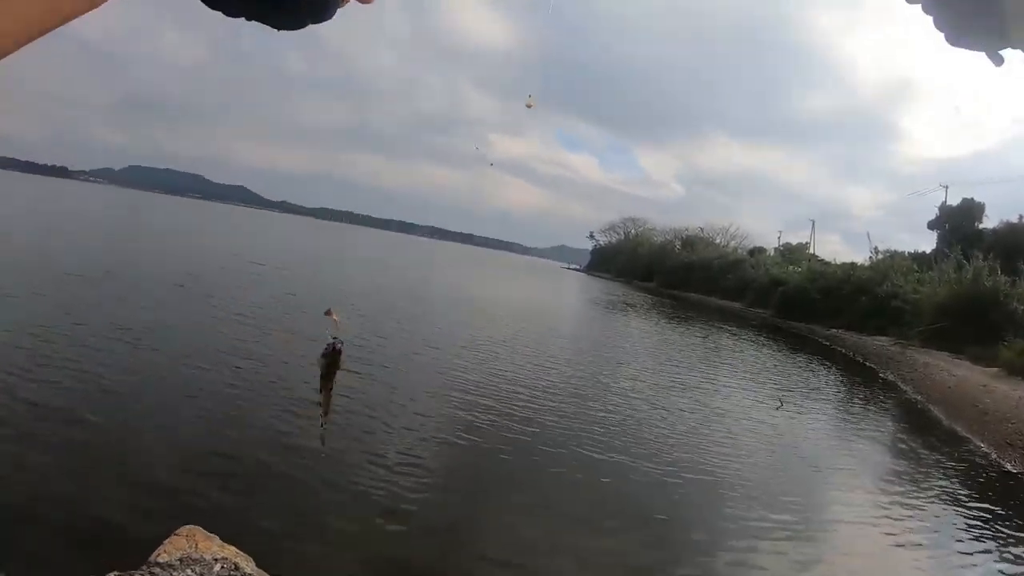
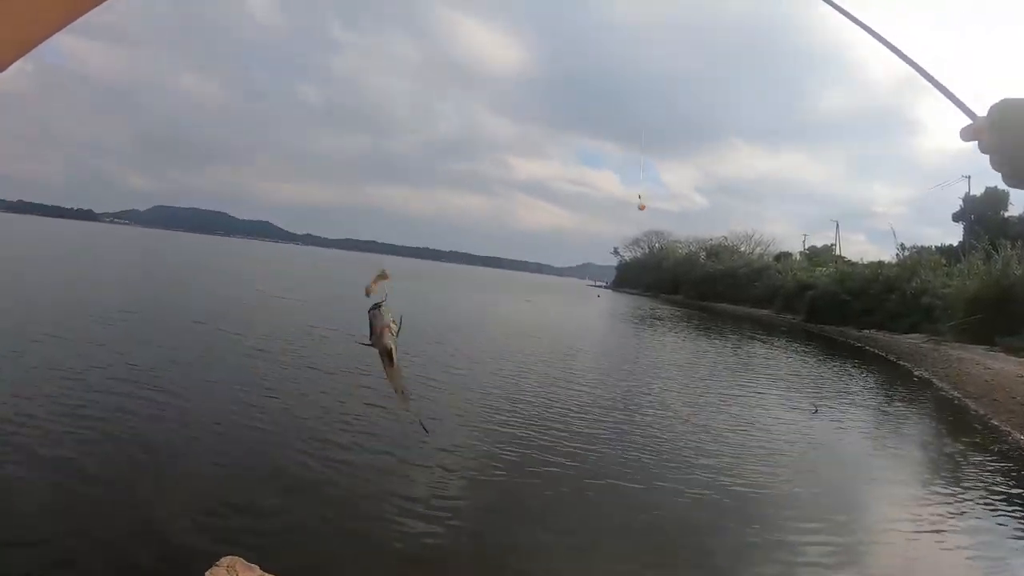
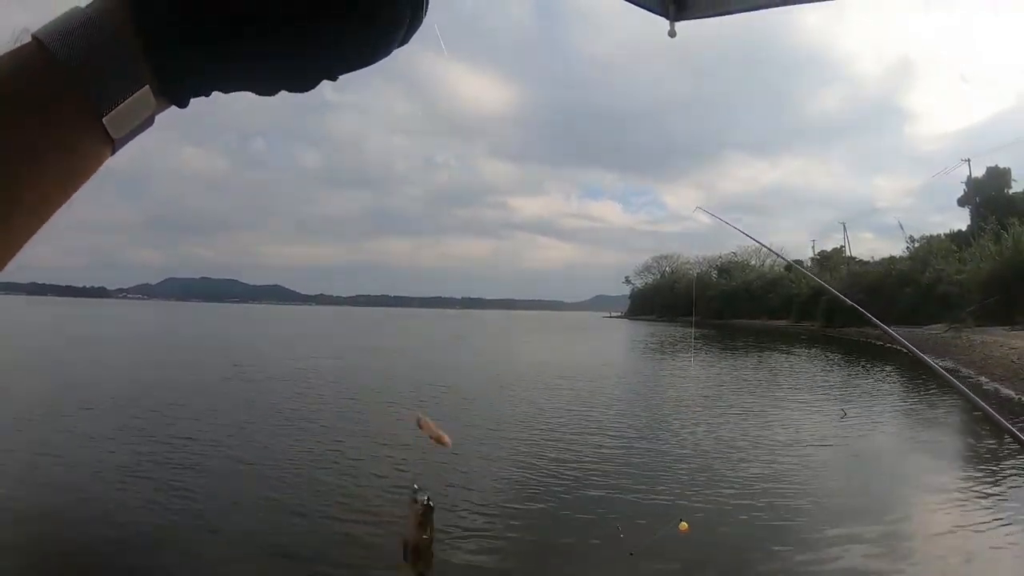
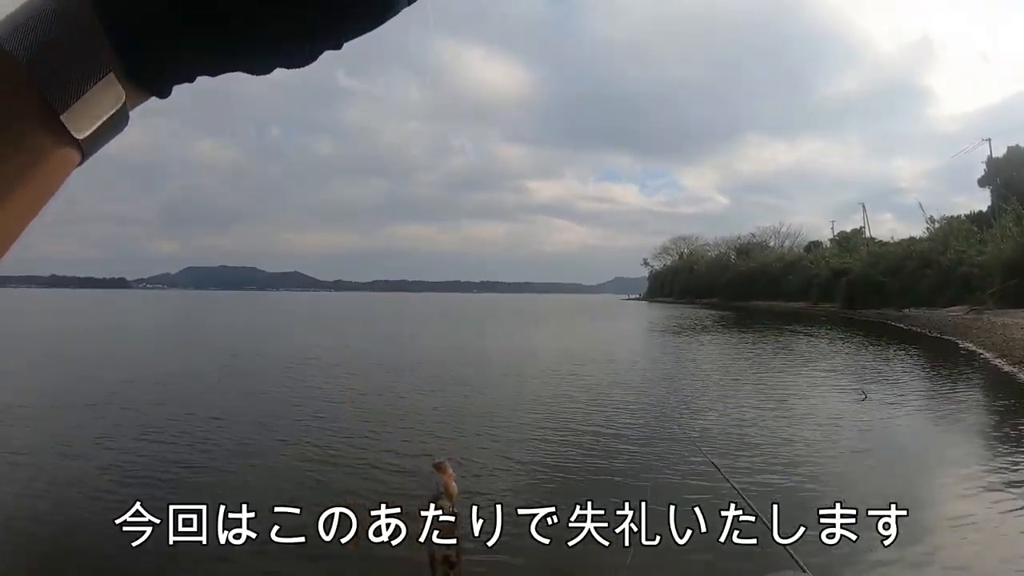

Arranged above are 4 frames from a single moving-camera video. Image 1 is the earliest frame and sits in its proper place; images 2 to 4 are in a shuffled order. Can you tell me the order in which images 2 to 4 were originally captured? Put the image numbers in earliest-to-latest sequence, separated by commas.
2, 3, 4
